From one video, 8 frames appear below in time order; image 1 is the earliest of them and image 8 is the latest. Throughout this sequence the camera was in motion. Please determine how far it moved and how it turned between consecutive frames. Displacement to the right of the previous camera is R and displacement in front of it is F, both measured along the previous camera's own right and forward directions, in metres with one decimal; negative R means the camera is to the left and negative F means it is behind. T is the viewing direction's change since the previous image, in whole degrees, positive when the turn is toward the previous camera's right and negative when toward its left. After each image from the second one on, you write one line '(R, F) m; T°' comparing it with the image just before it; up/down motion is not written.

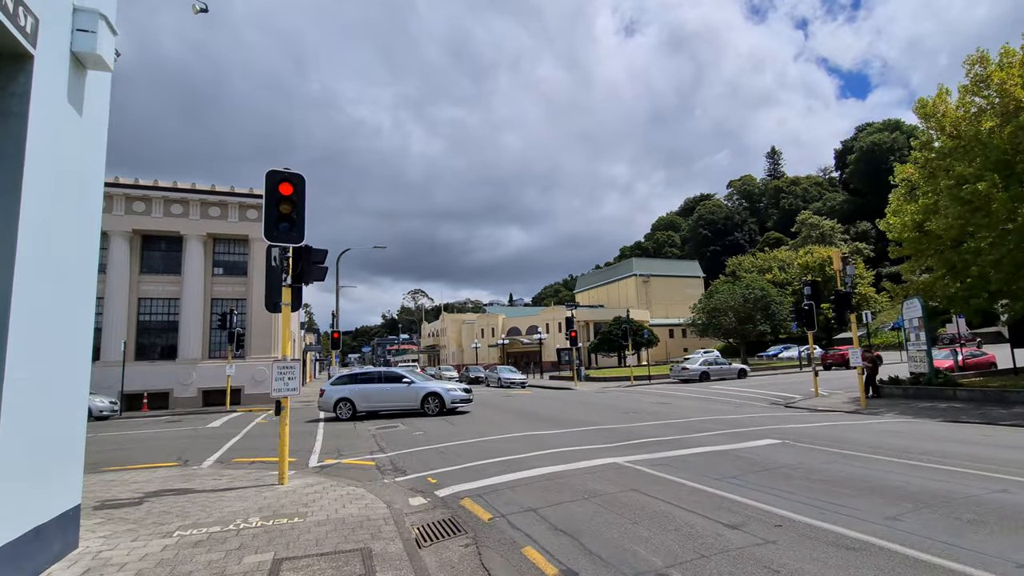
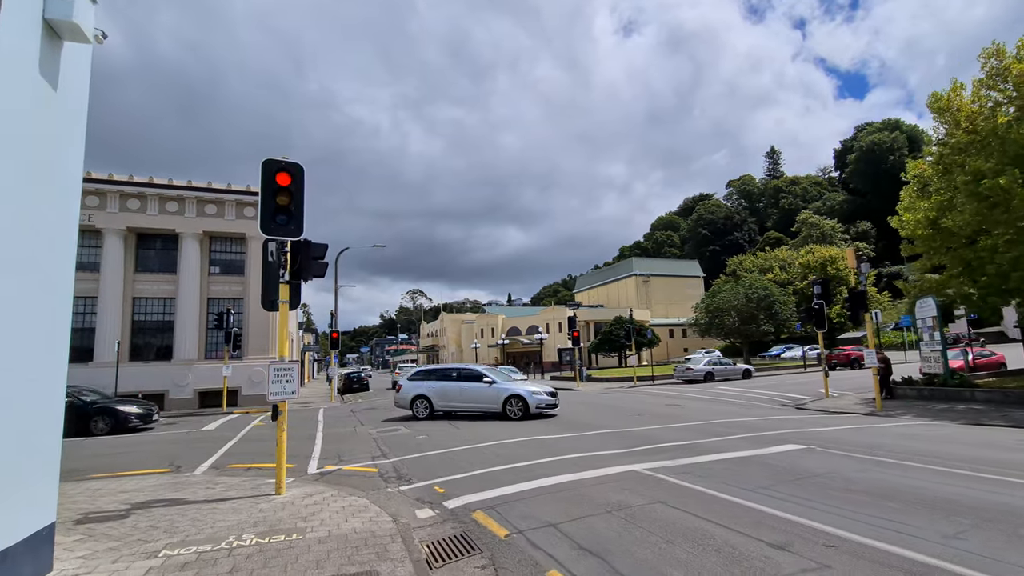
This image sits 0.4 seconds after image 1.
(-0.2, +0.5) m; 0°
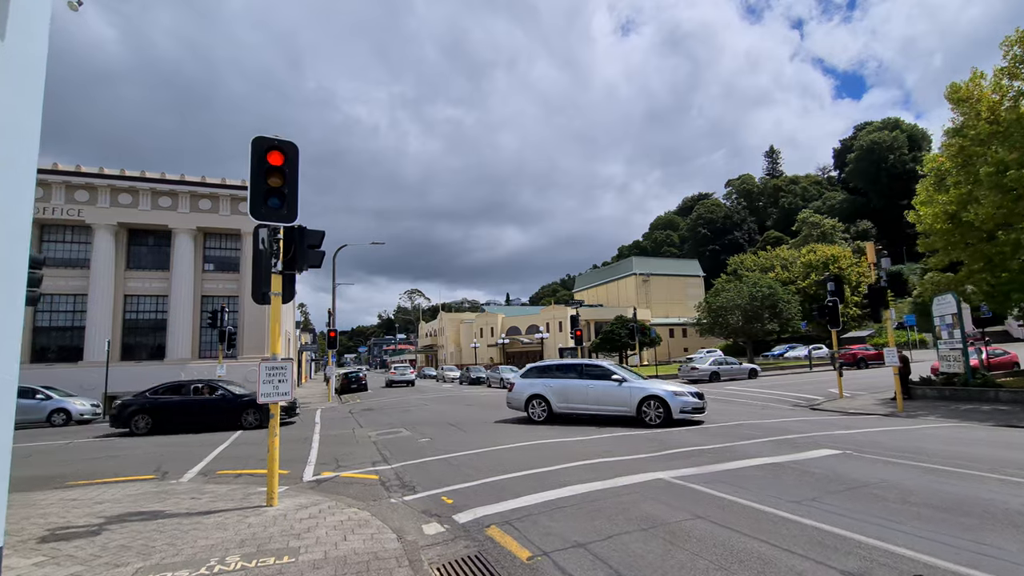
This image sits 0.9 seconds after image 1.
(-0.2, +0.7) m; 0°
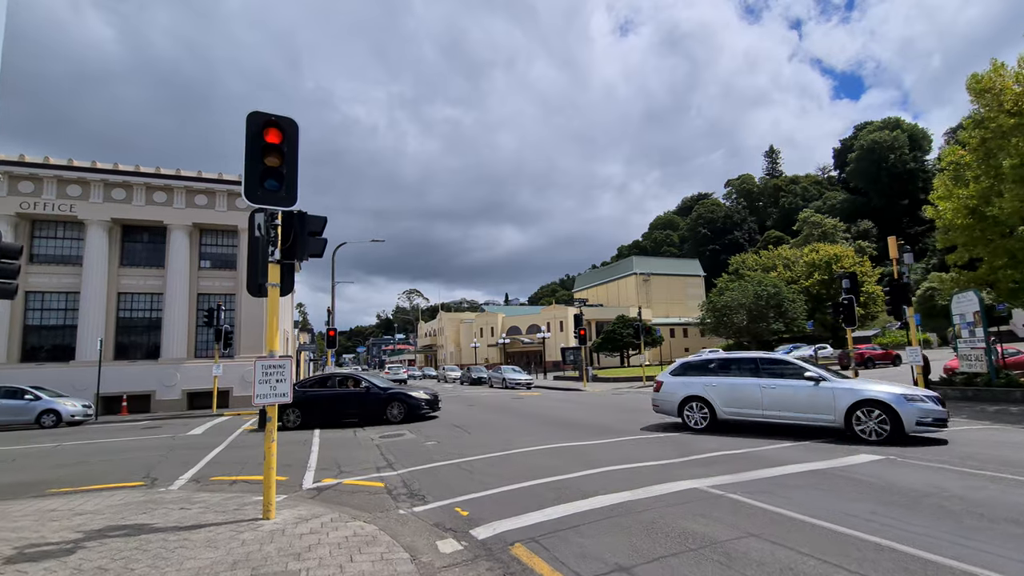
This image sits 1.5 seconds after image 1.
(-0.3, +0.6) m; 0°
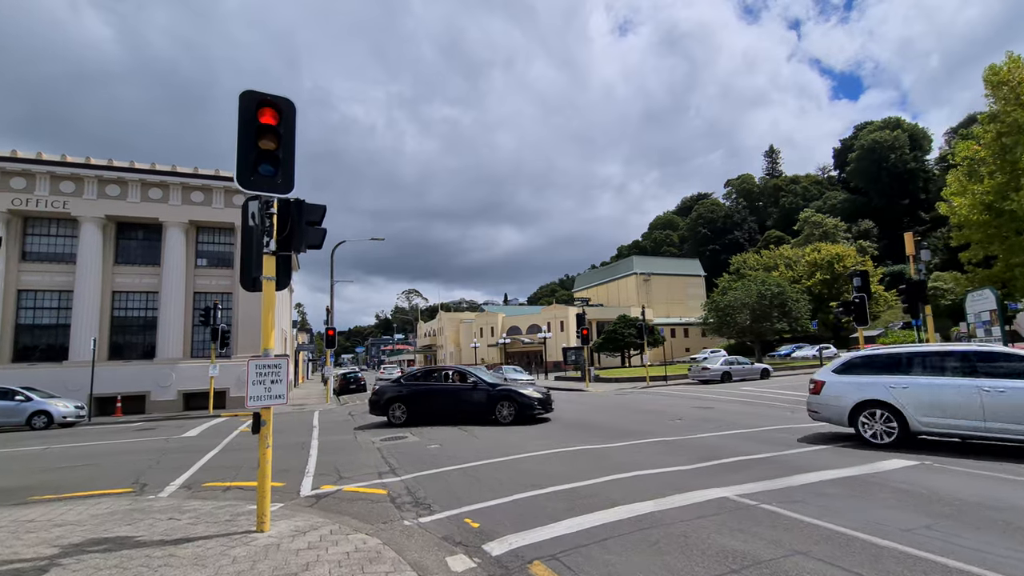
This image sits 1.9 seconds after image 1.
(-0.2, +0.5) m; 0°
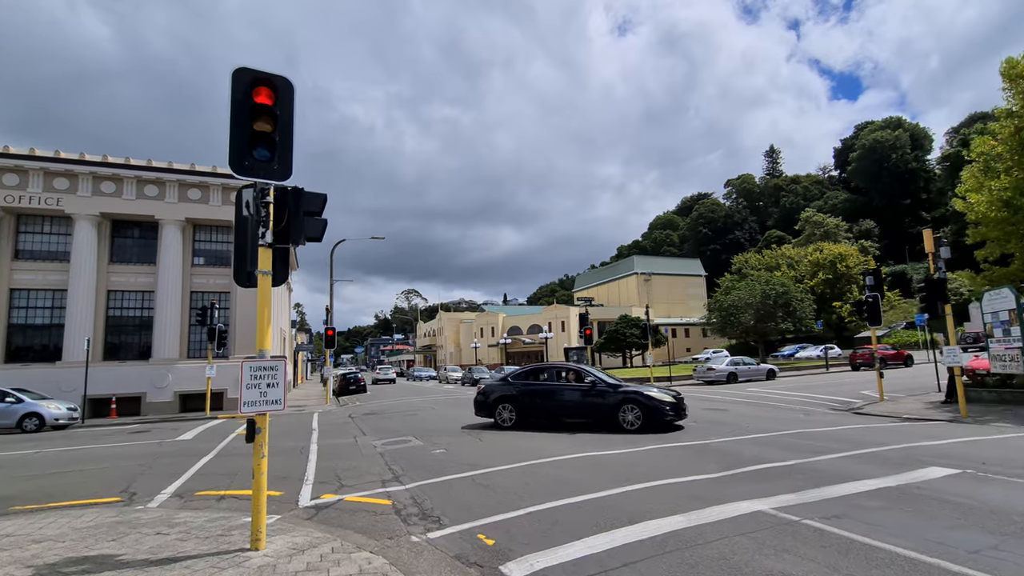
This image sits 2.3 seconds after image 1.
(-0.2, +0.5) m; 0°
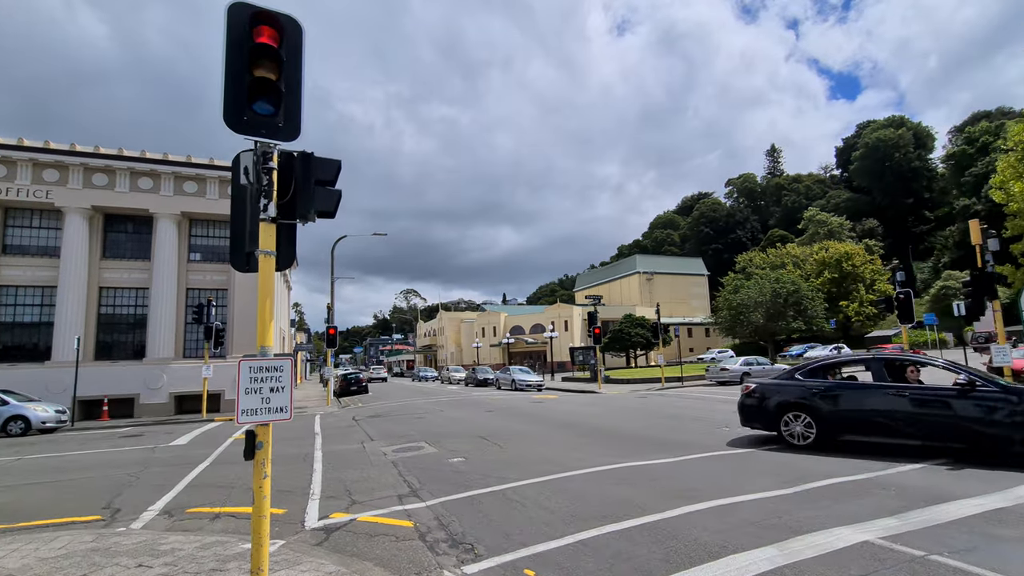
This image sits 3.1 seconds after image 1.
(-0.5, +0.9) m; 0°
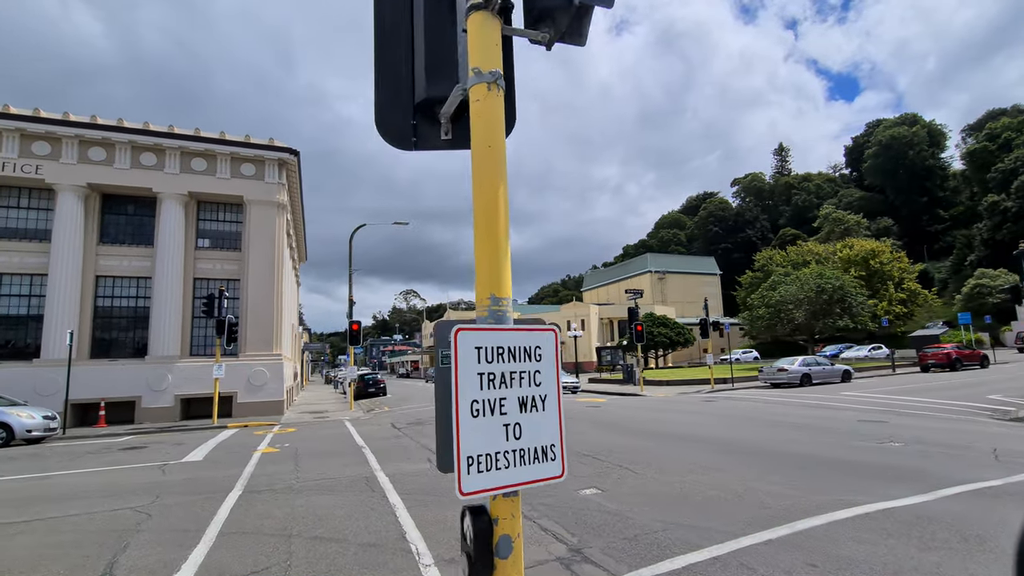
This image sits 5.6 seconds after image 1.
(-1.9, +2.6) m; 0°
